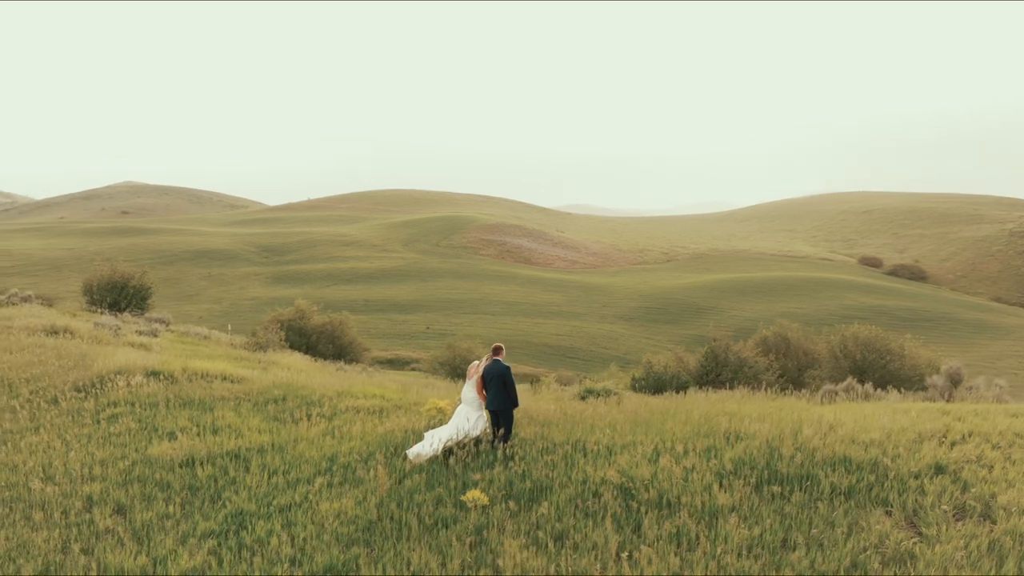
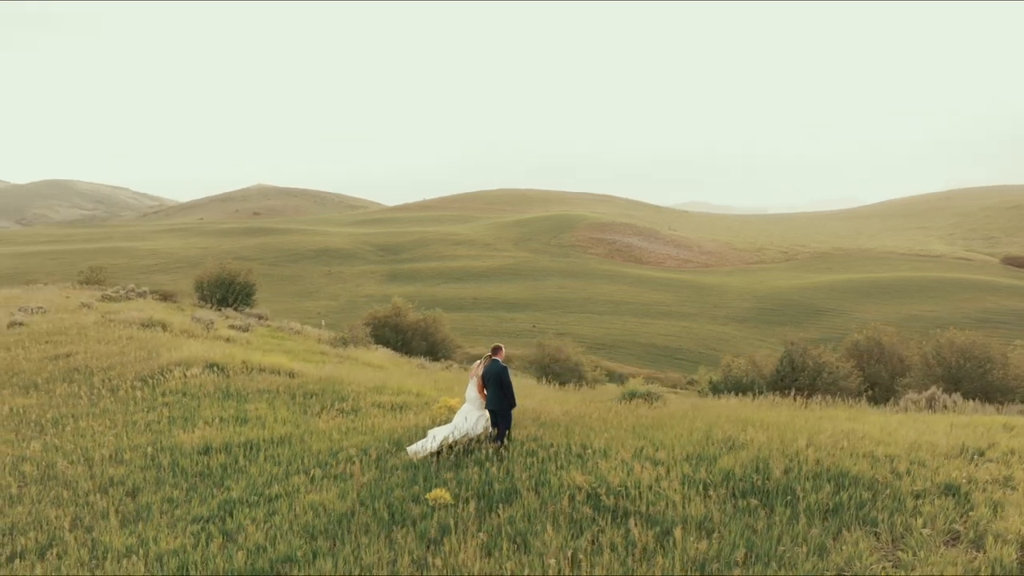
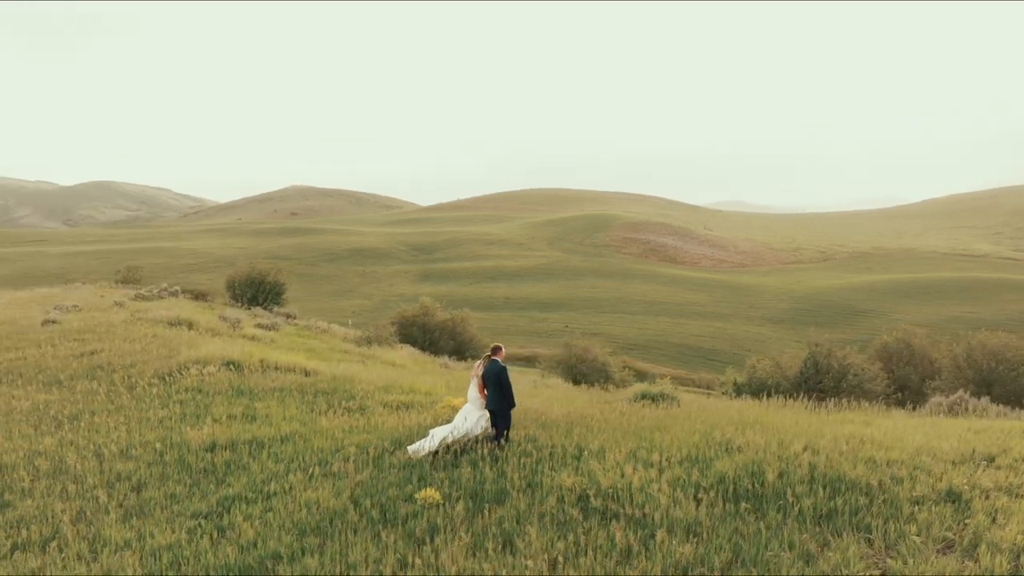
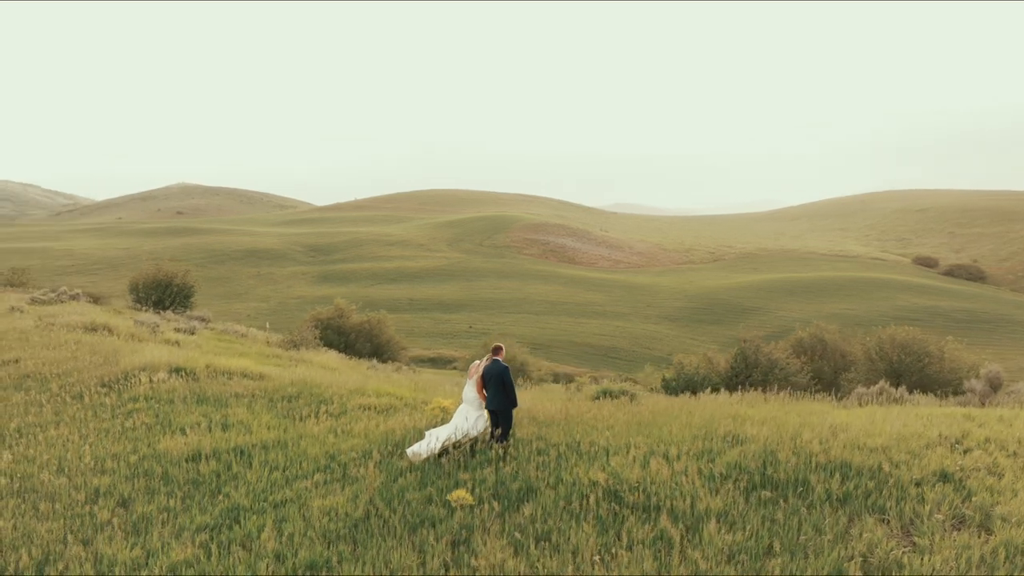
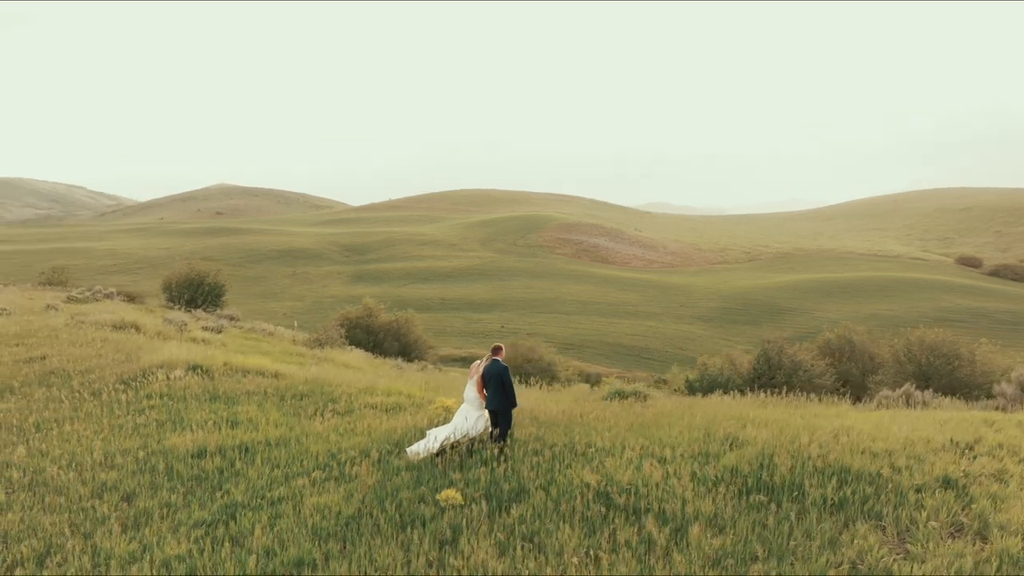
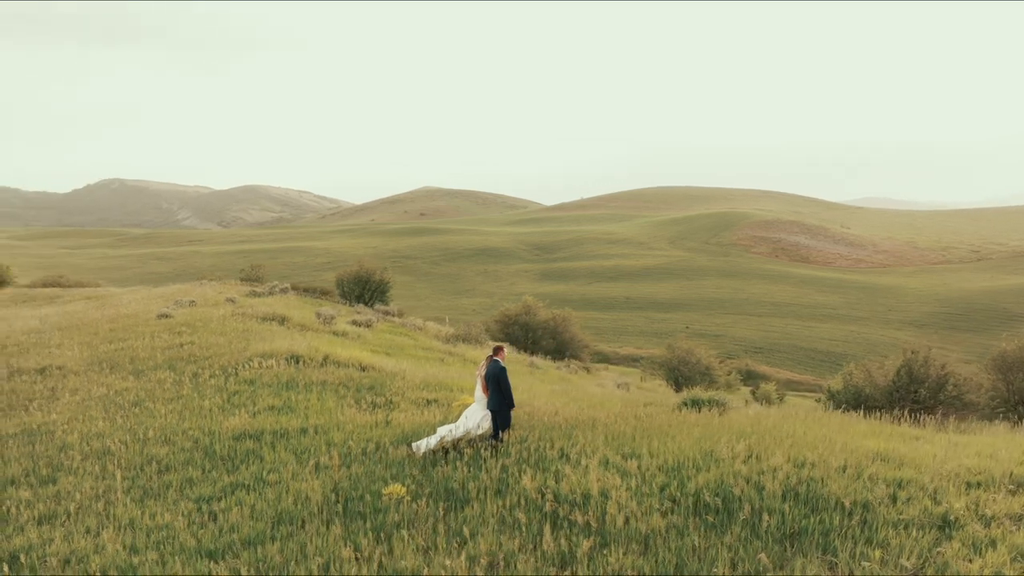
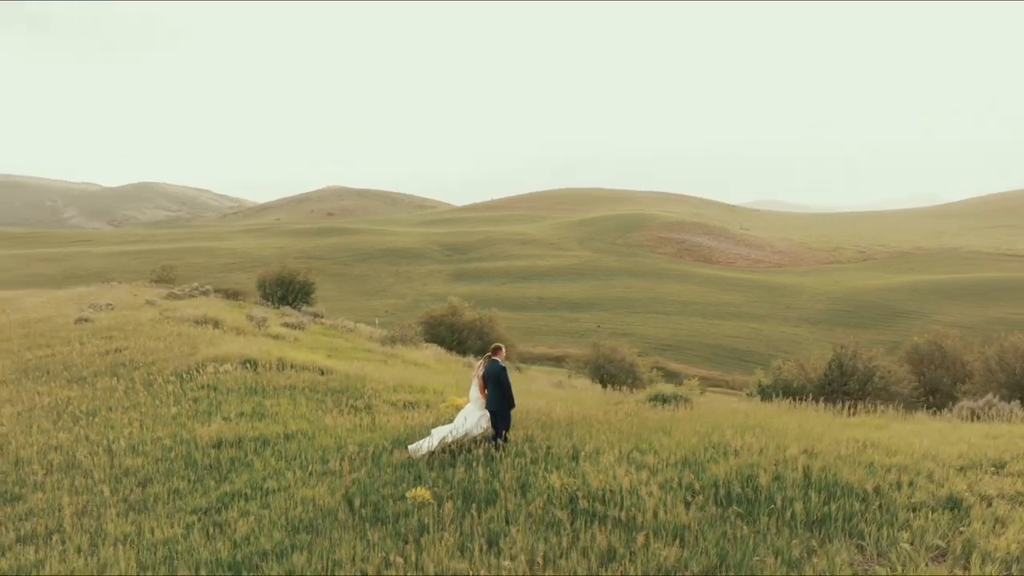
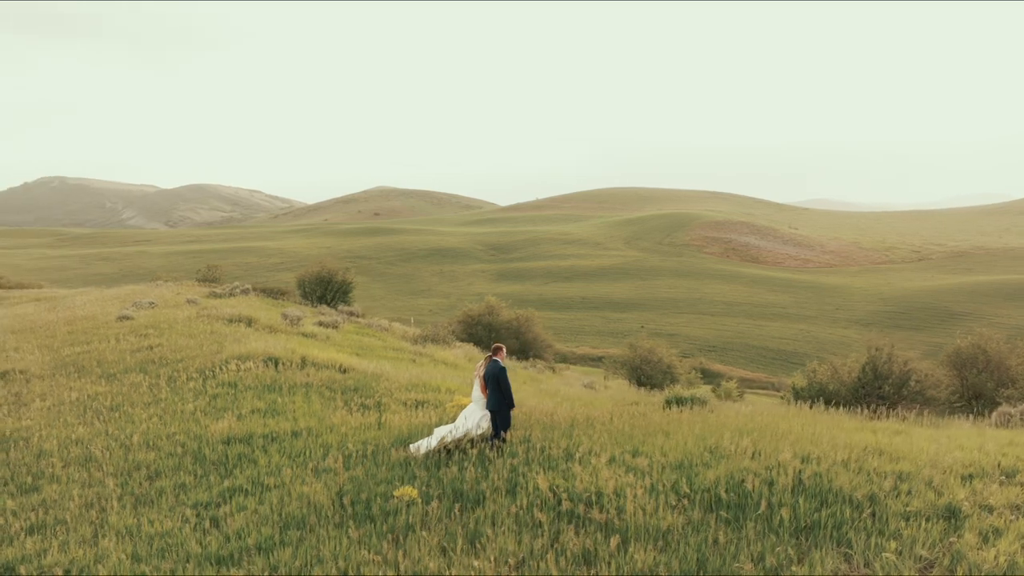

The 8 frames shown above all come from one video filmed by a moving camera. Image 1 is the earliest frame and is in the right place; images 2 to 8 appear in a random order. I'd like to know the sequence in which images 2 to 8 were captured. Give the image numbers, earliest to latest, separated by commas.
4, 5, 2, 3, 7, 8, 6
